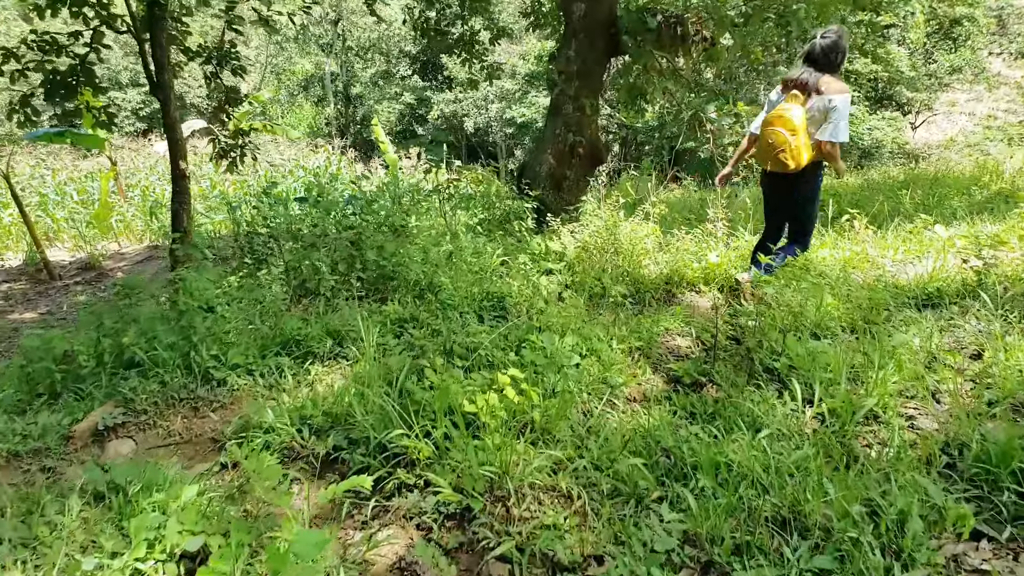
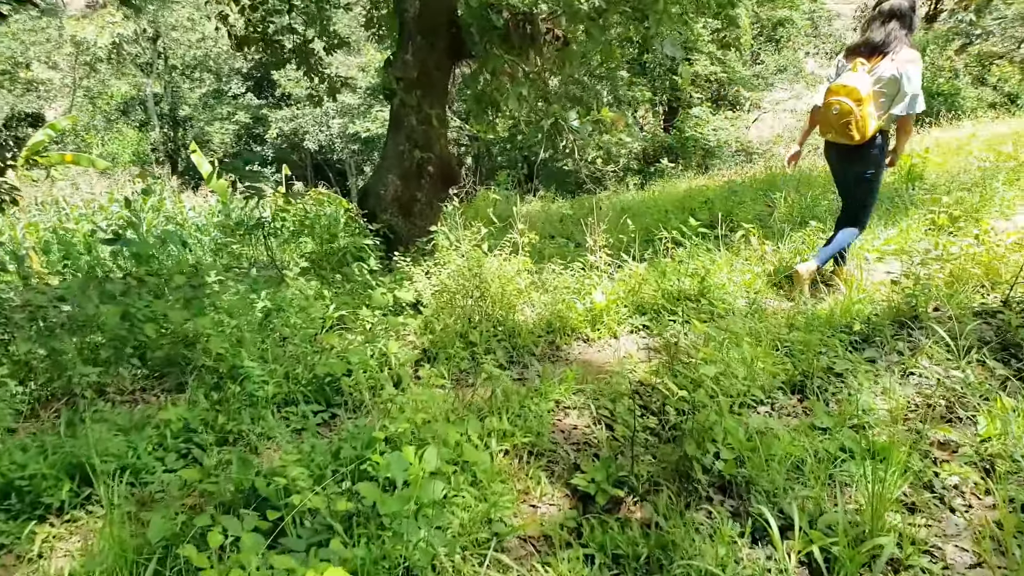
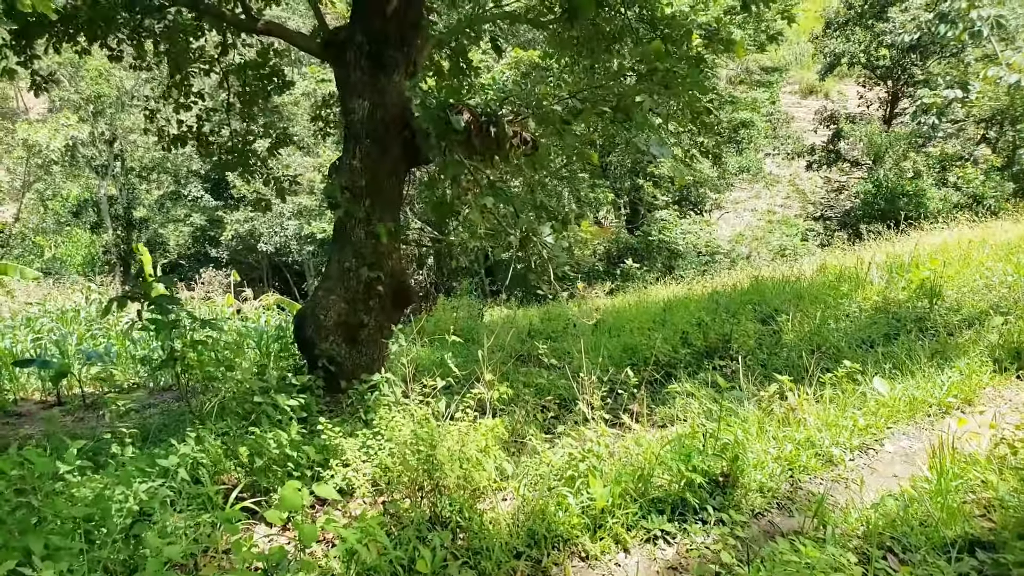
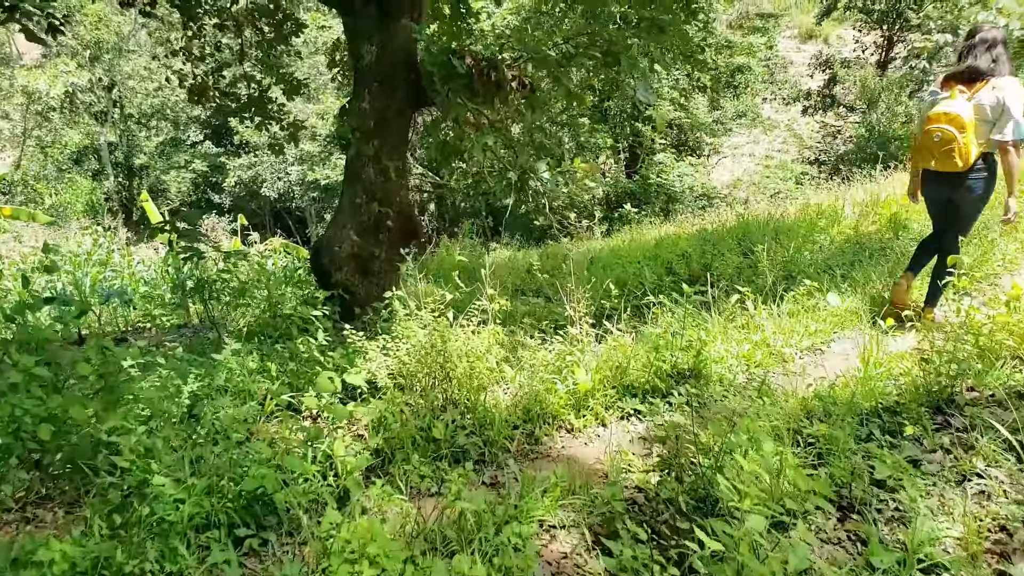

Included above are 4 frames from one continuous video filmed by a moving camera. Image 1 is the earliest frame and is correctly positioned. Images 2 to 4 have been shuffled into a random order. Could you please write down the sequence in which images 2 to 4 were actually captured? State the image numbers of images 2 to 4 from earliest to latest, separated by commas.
2, 4, 3
